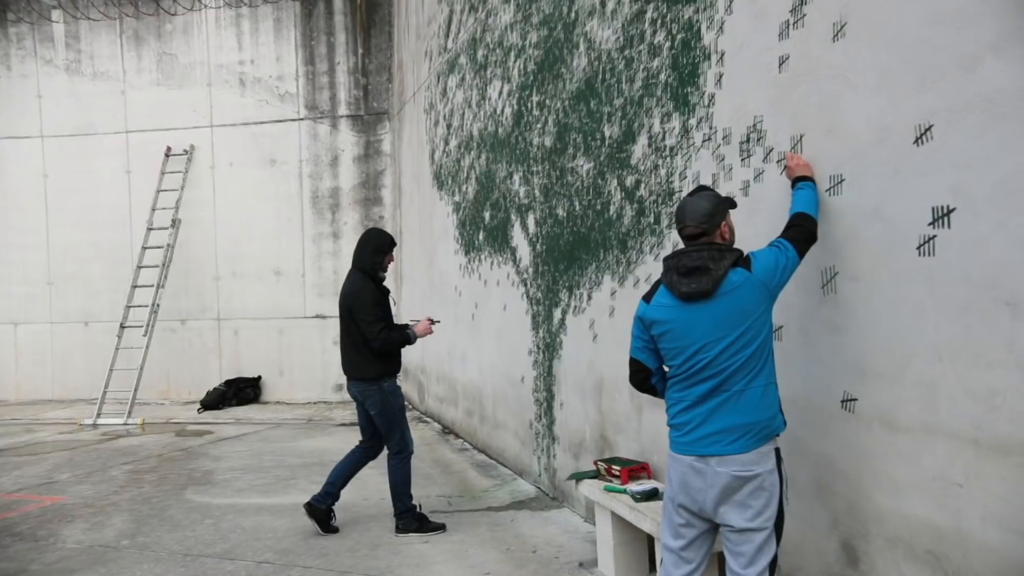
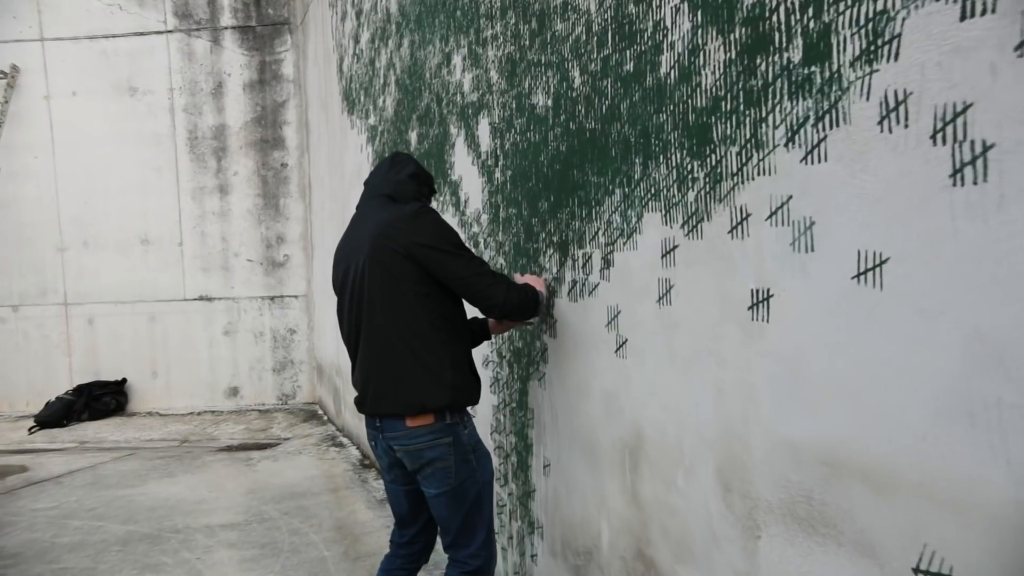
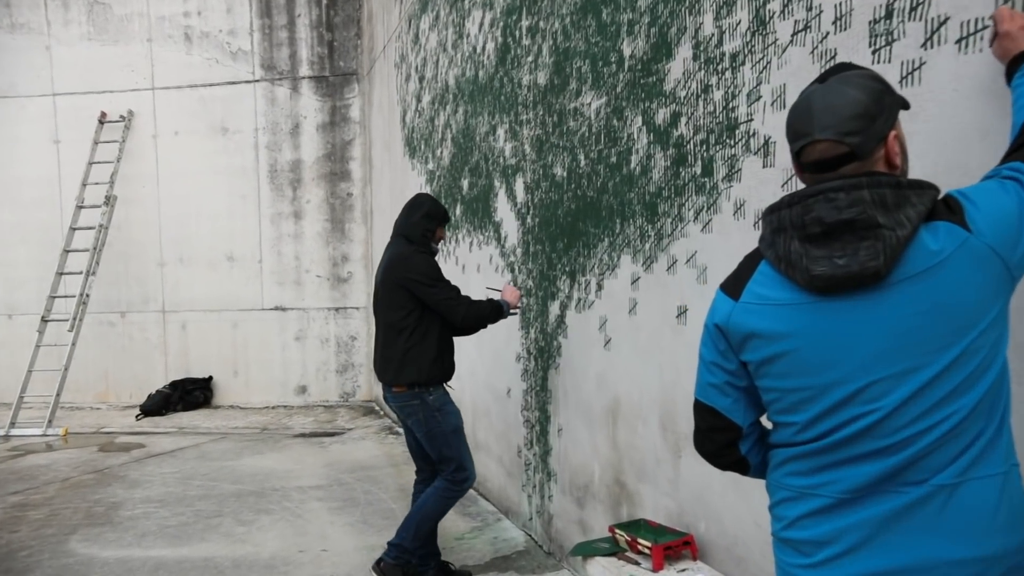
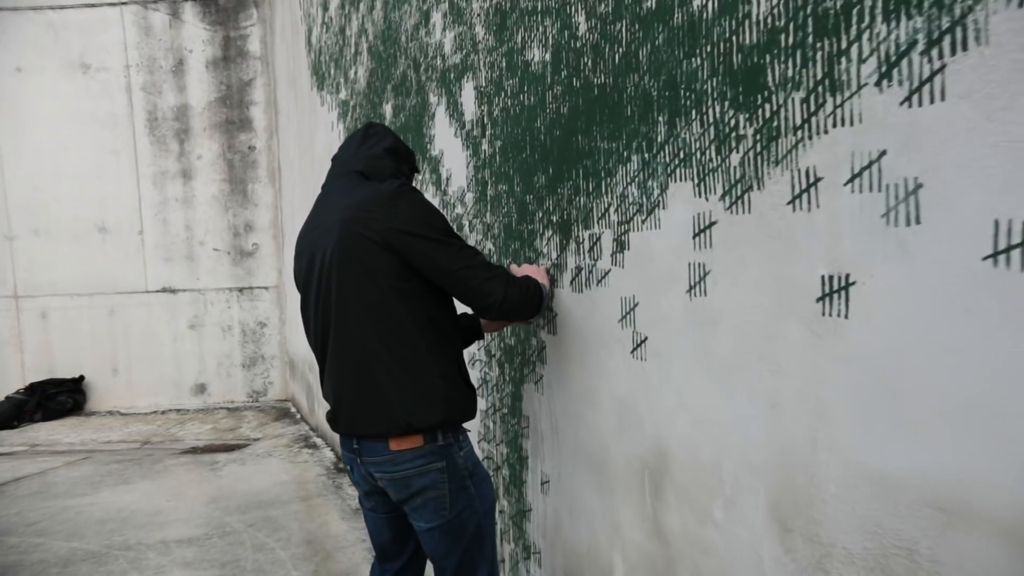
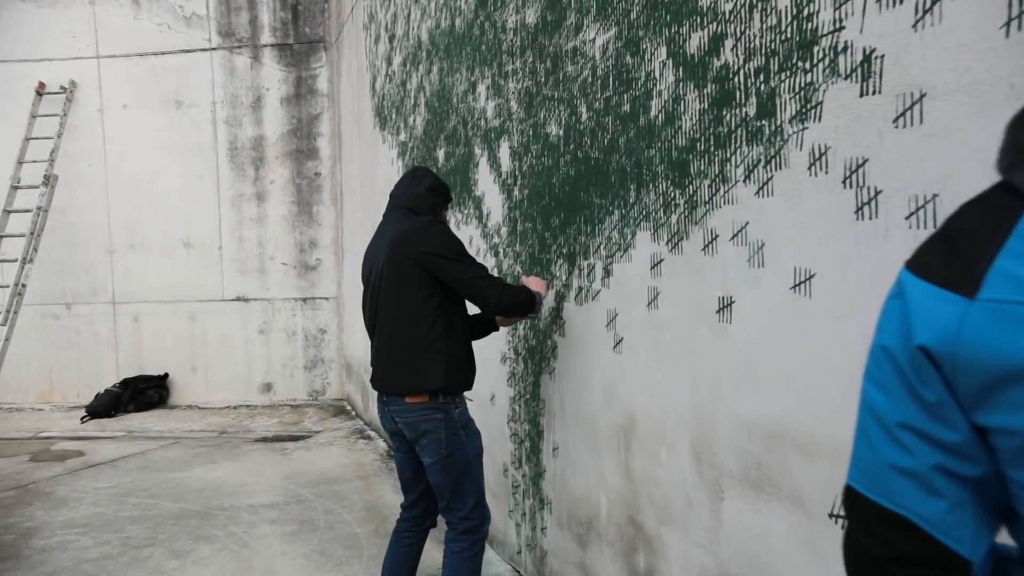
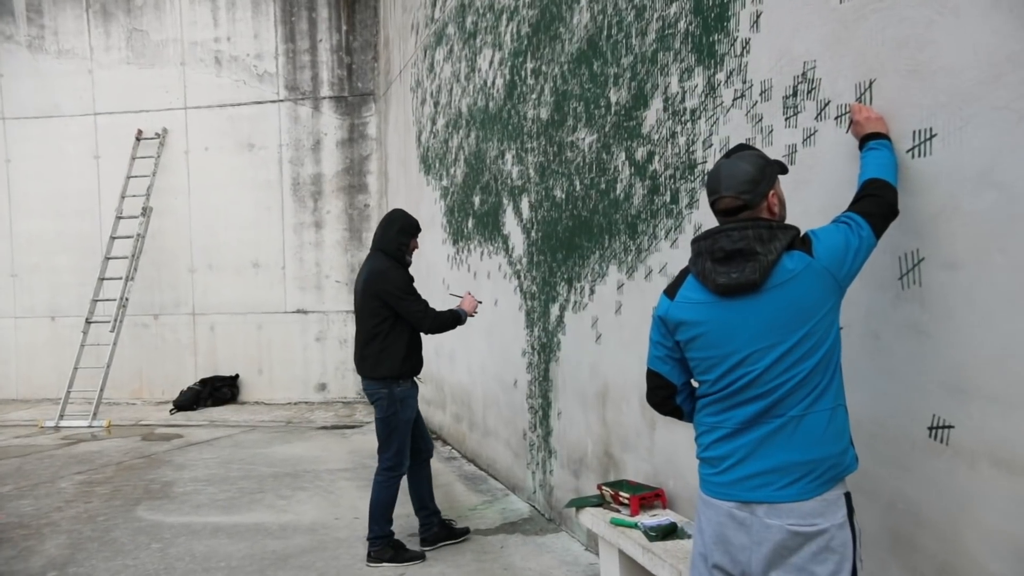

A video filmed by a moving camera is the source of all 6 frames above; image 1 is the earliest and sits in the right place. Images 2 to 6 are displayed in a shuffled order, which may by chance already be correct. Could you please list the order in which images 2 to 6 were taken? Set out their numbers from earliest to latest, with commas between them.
6, 3, 5, 2, 4
